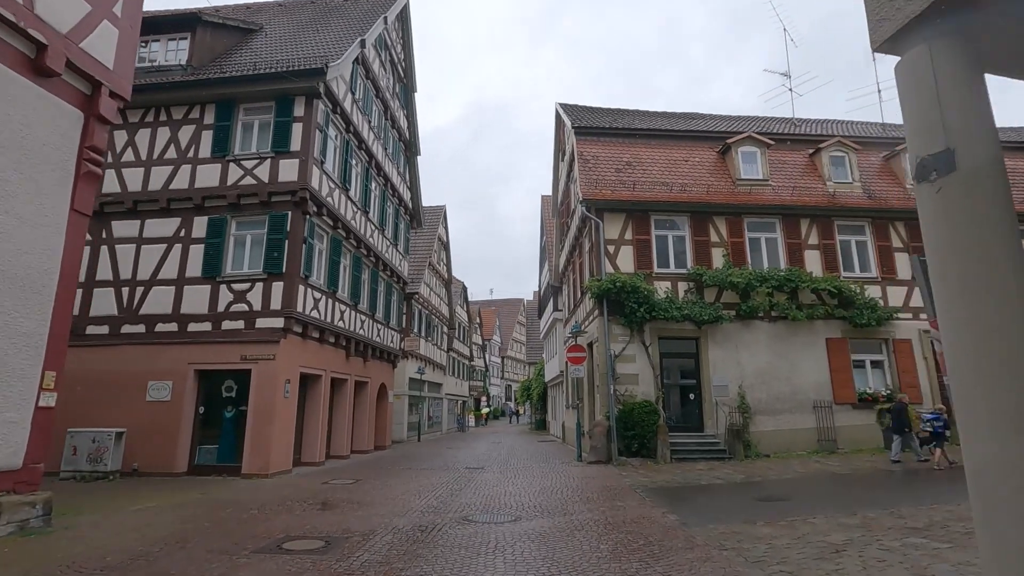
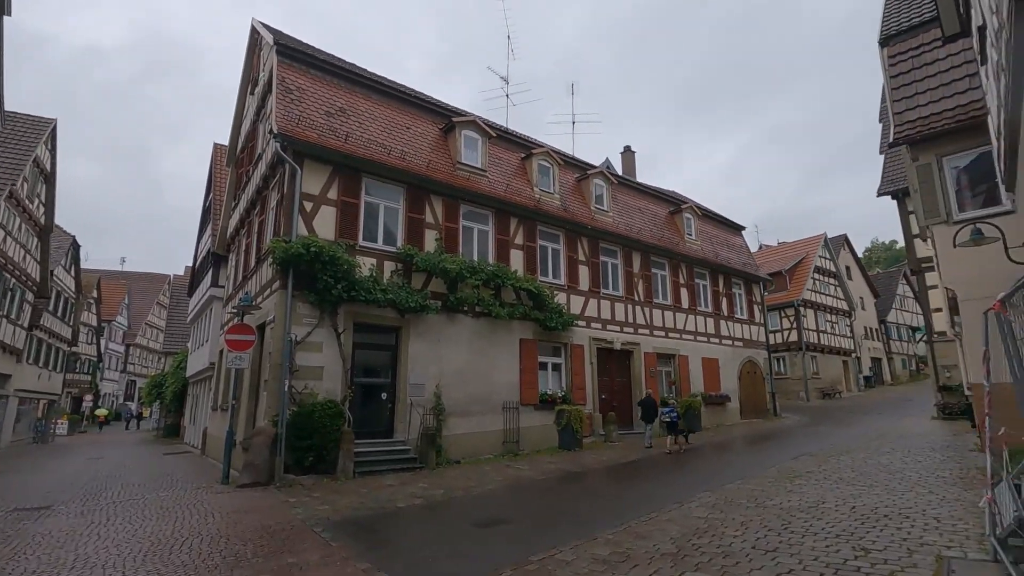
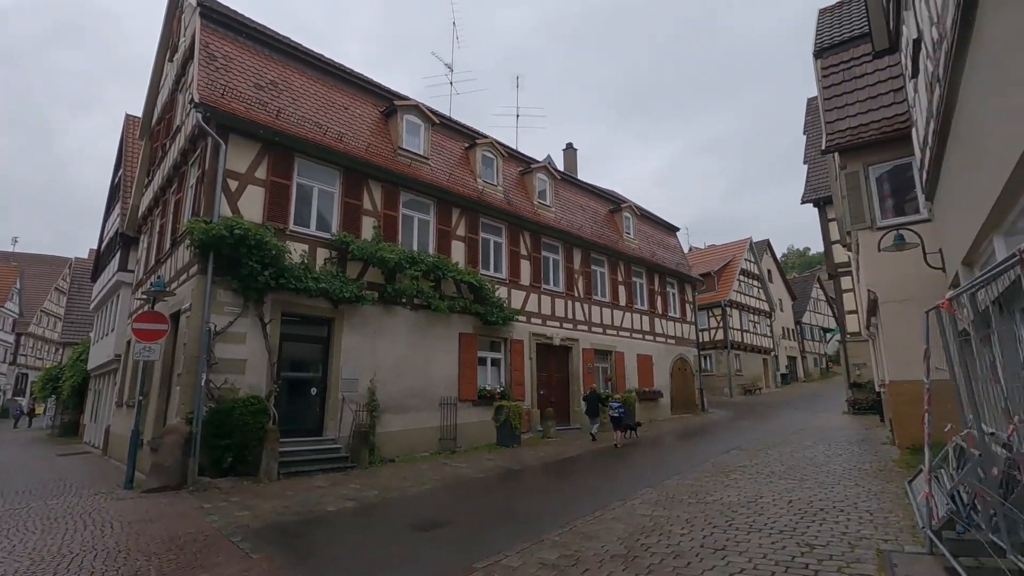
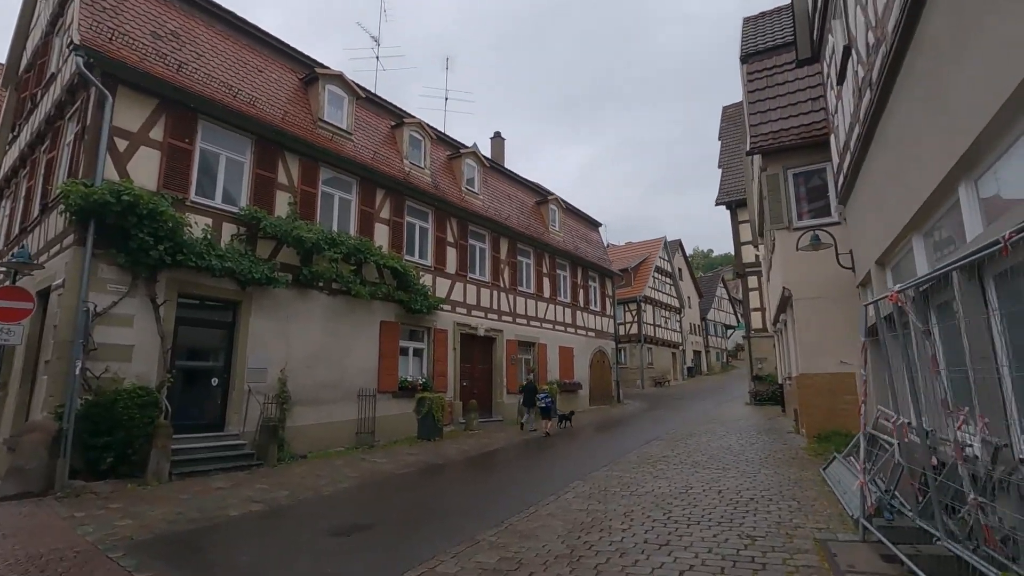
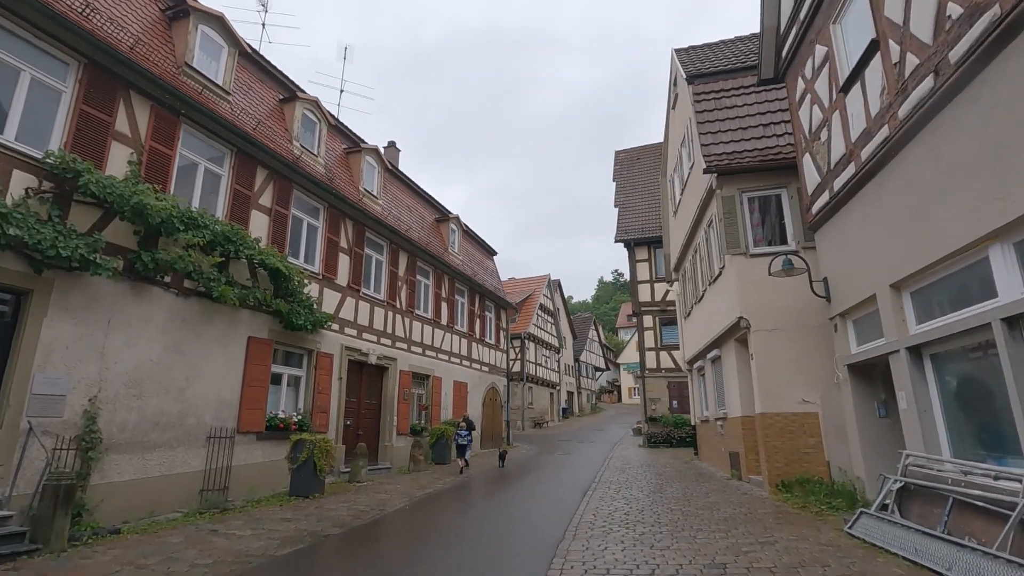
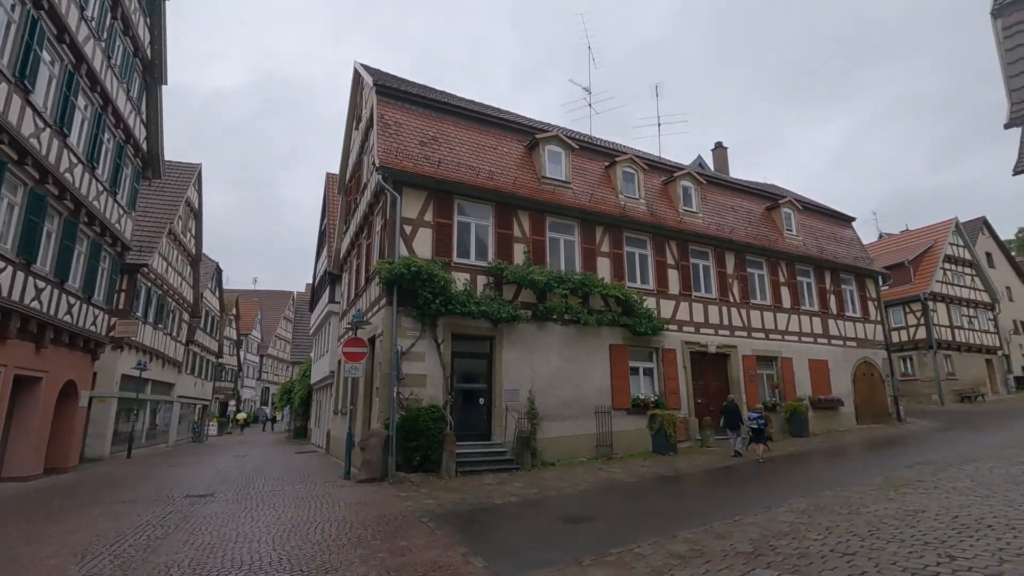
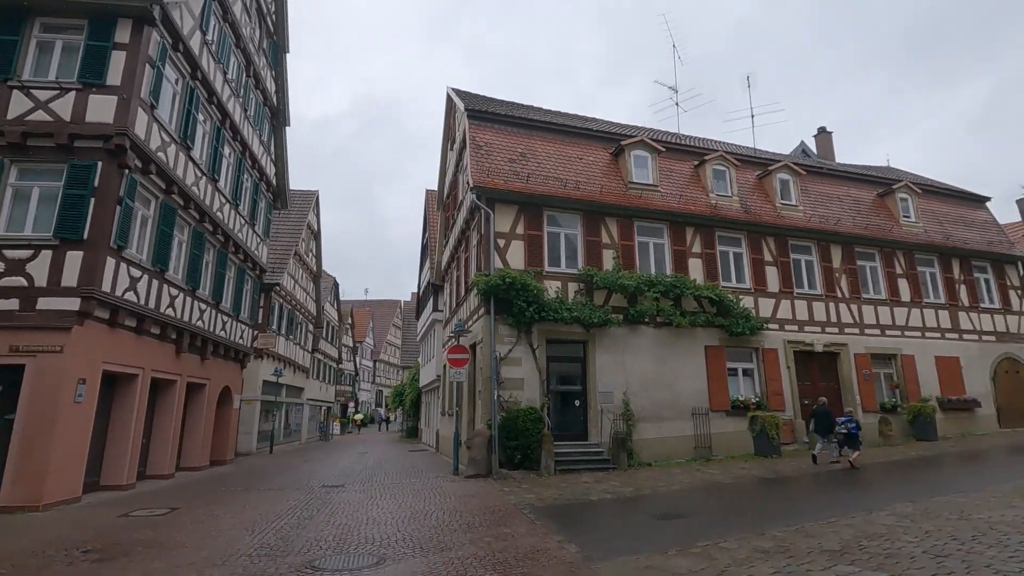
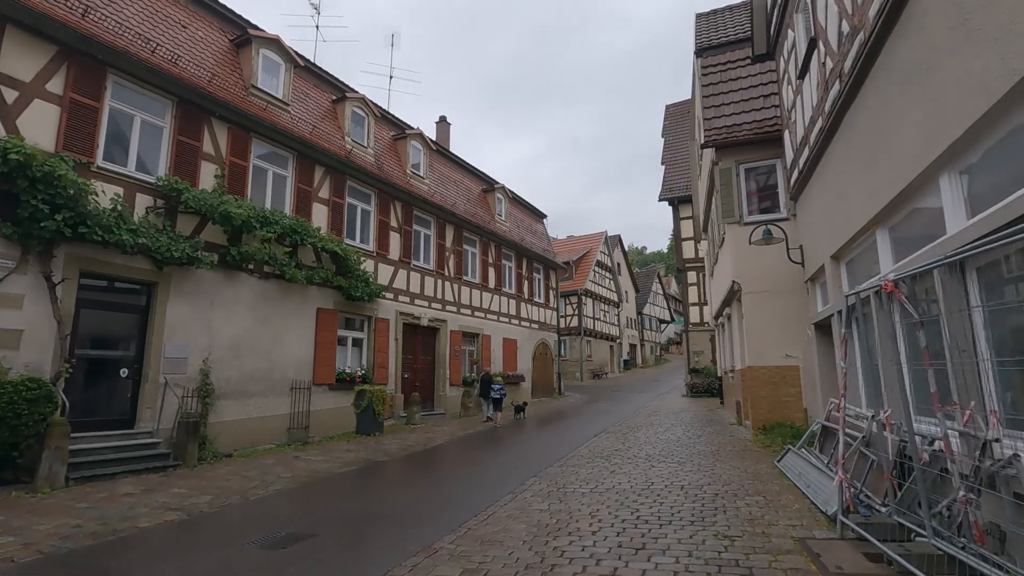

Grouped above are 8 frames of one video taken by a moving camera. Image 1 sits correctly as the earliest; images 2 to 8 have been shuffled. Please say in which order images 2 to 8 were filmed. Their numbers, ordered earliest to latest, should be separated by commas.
7, 6, 2, 3, 4, 8, 5
